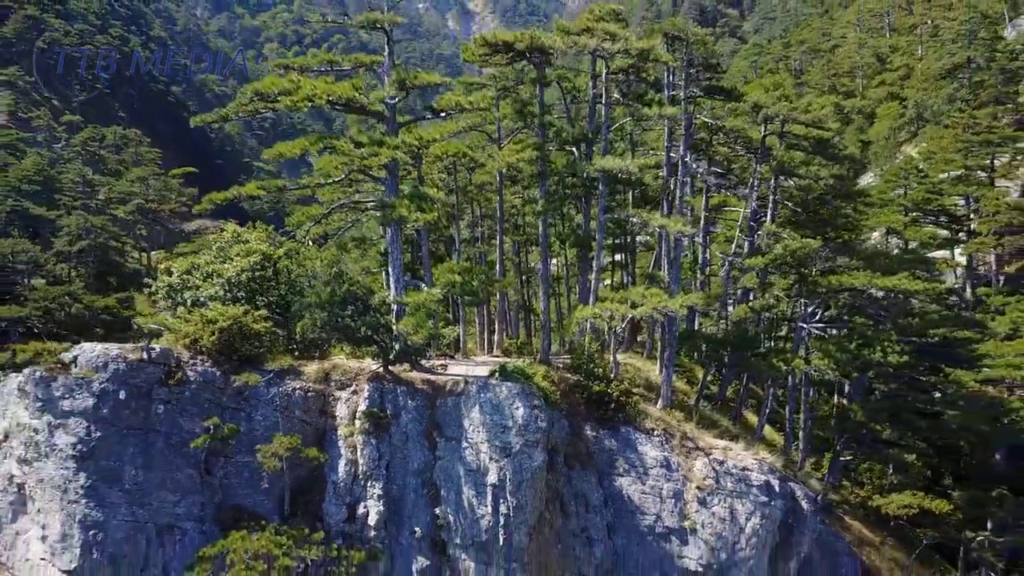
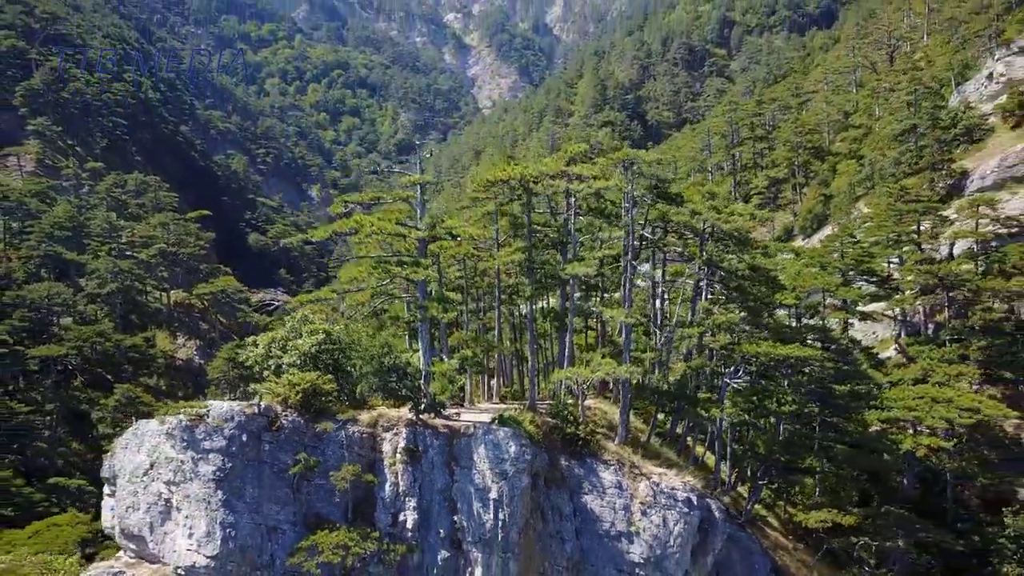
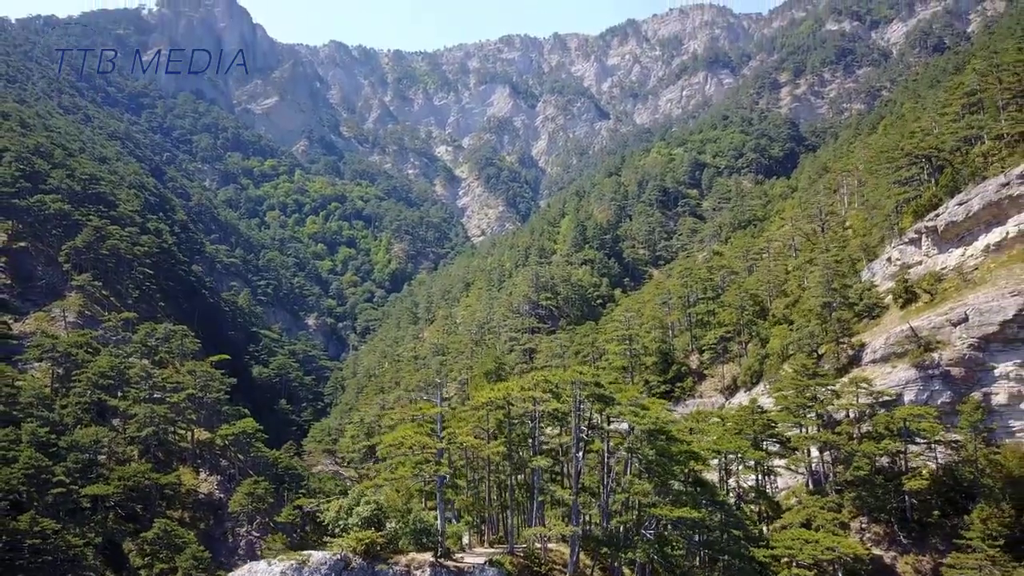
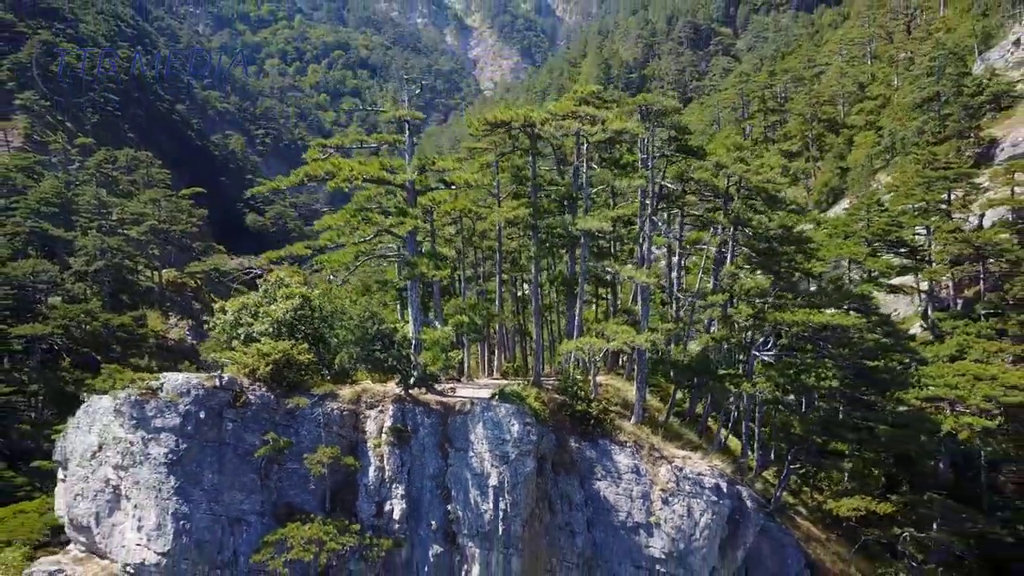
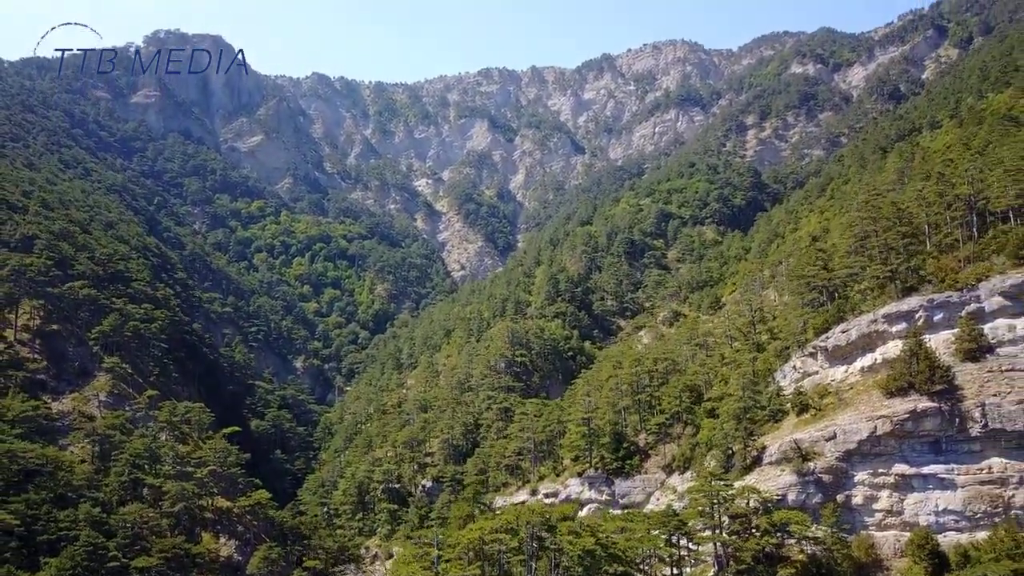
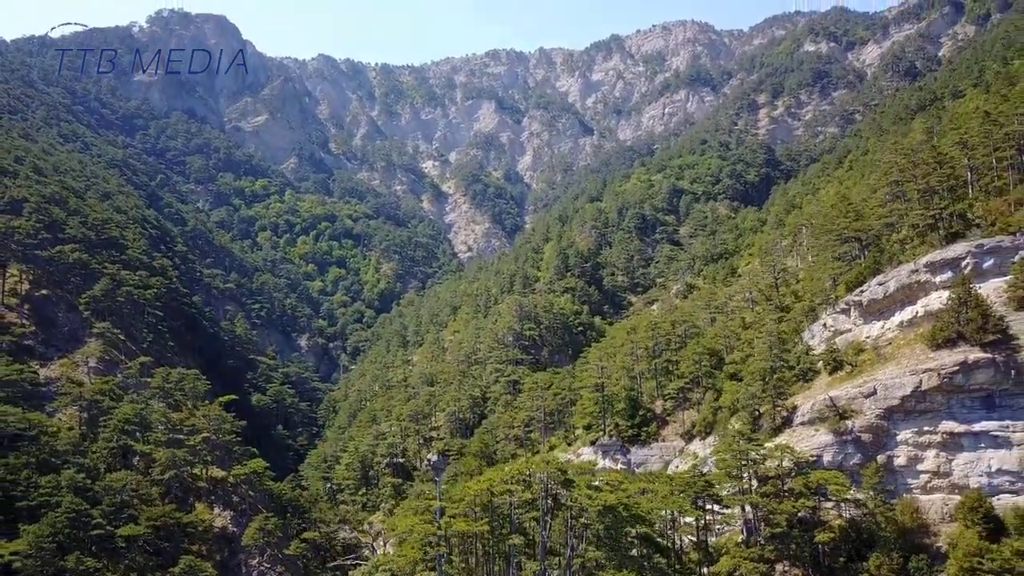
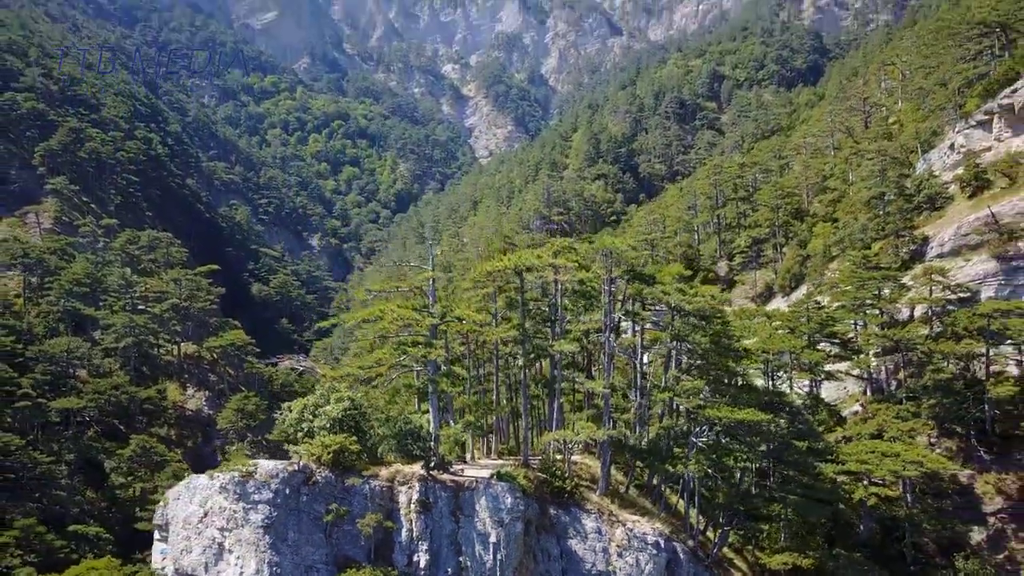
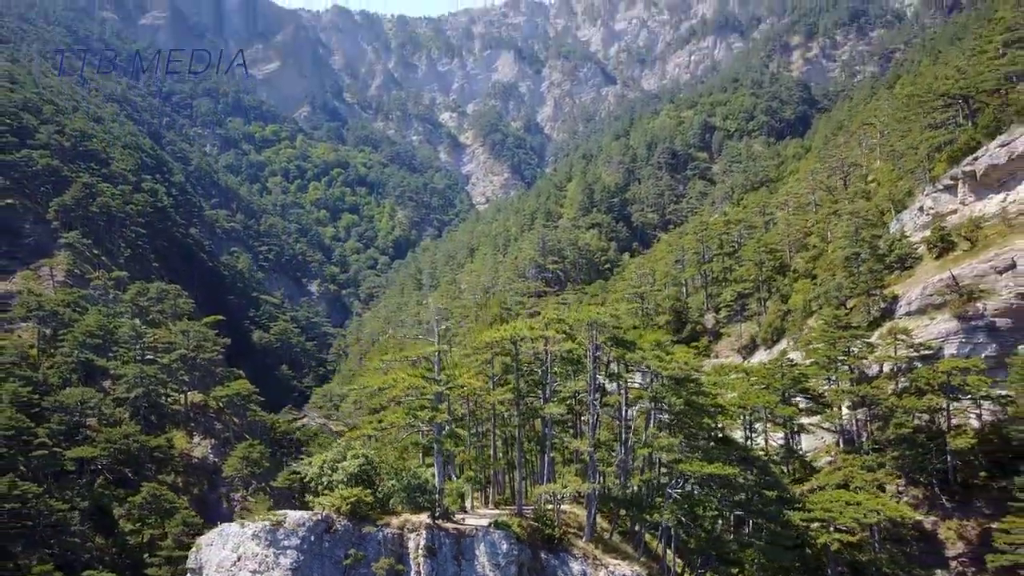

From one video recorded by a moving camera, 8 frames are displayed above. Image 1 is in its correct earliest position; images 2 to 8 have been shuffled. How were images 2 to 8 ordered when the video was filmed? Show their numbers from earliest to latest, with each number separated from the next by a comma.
4, 2, 7, 8, 3, 6, 5
